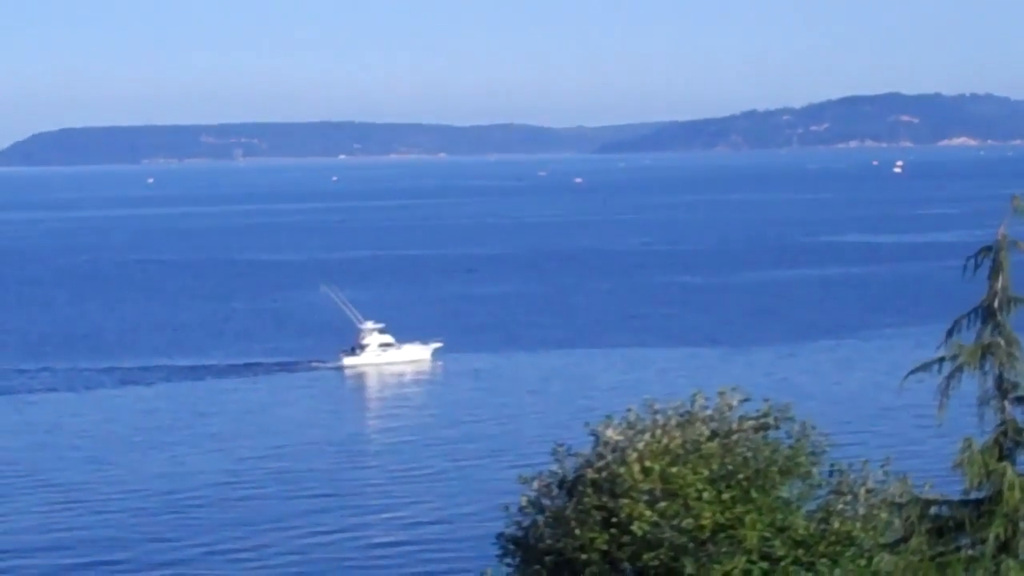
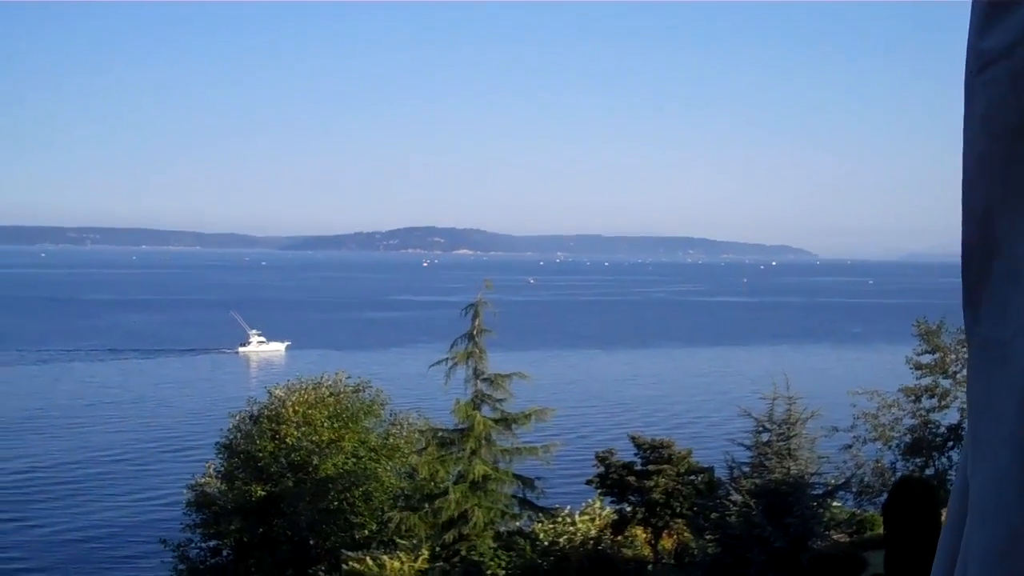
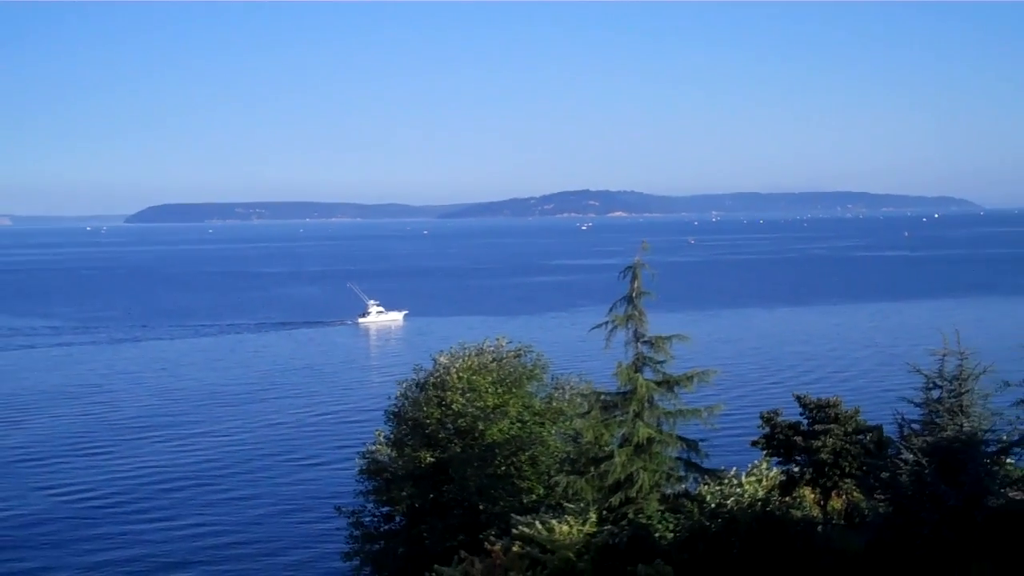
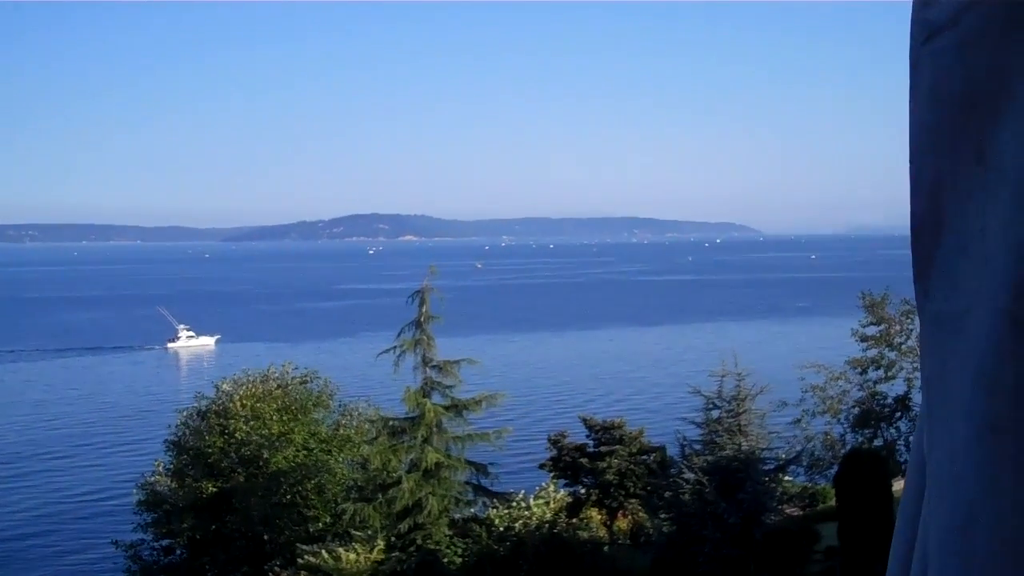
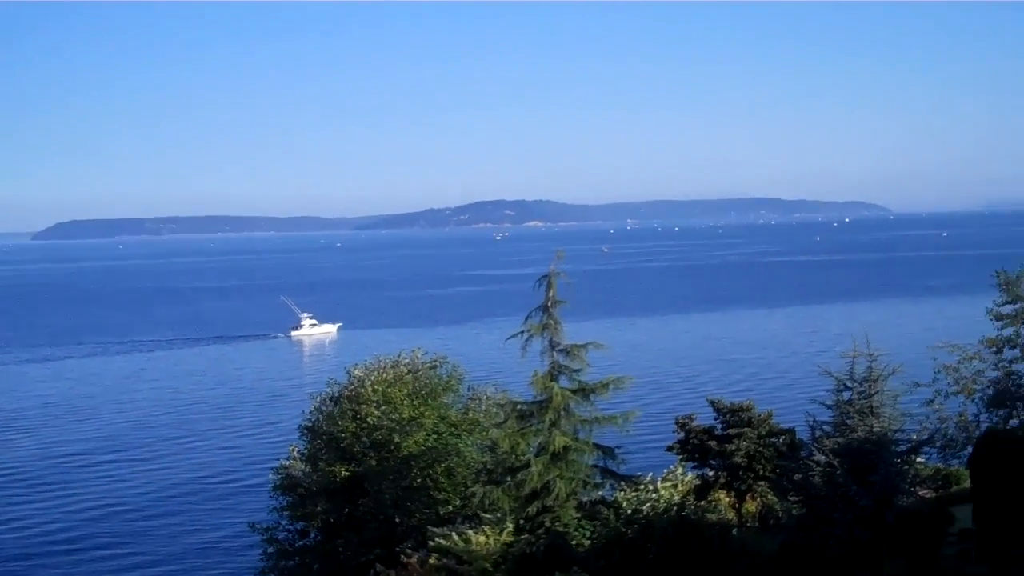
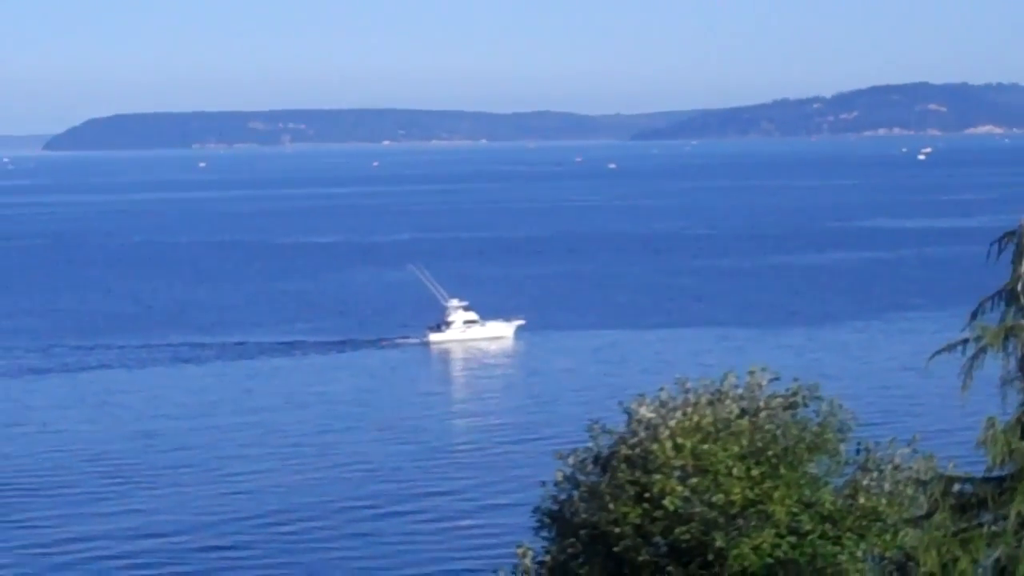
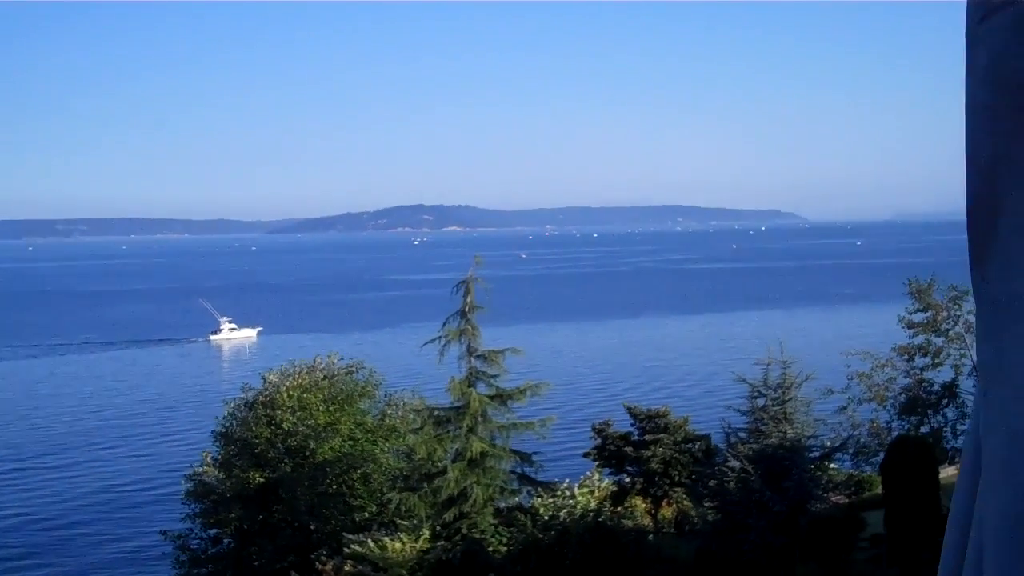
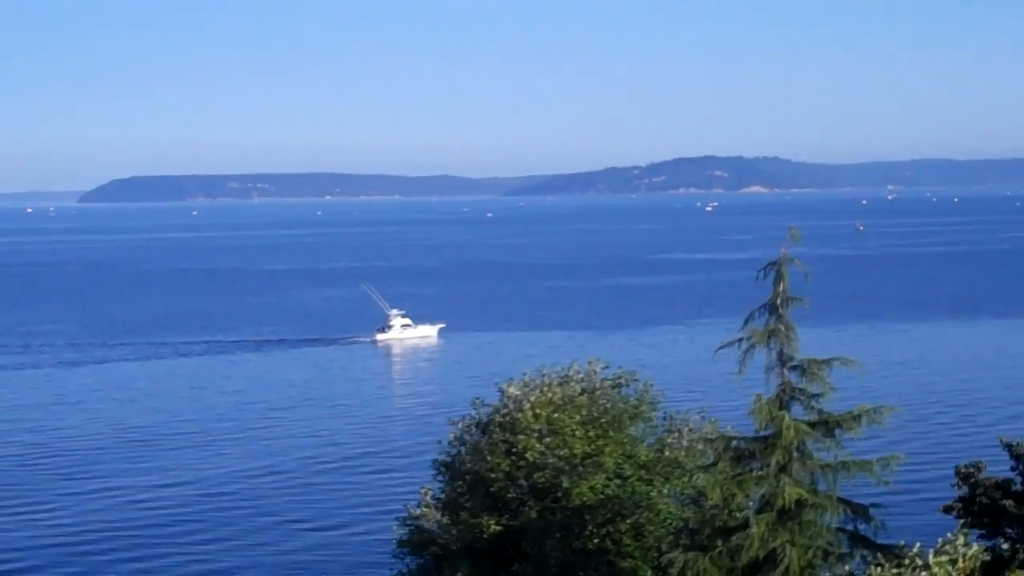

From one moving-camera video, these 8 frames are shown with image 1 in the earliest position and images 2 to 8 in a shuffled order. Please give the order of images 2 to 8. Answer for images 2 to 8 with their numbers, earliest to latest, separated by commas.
6, 8, 3, 5, 7, 4, 2
